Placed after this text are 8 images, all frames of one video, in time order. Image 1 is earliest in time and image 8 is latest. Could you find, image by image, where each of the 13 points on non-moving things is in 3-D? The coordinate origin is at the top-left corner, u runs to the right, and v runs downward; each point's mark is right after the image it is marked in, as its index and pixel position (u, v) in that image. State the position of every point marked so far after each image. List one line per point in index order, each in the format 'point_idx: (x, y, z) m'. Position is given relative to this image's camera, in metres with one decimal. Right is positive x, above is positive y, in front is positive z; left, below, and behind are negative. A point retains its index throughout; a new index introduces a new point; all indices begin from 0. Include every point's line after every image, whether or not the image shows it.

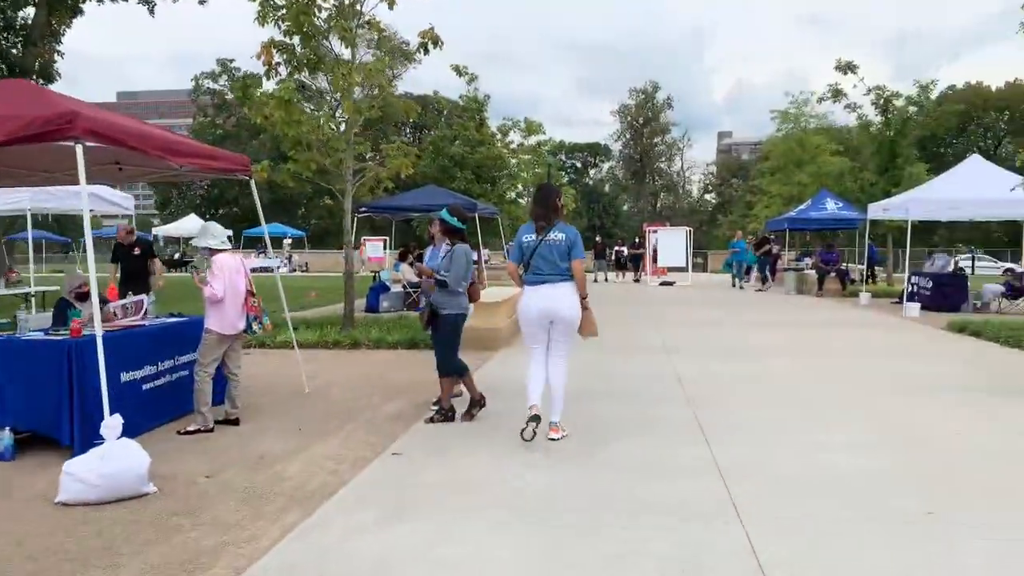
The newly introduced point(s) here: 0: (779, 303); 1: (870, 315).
0: (+5.8, -0.3, +17.5) m
1: (+6.6, -0.5, +14.9) m
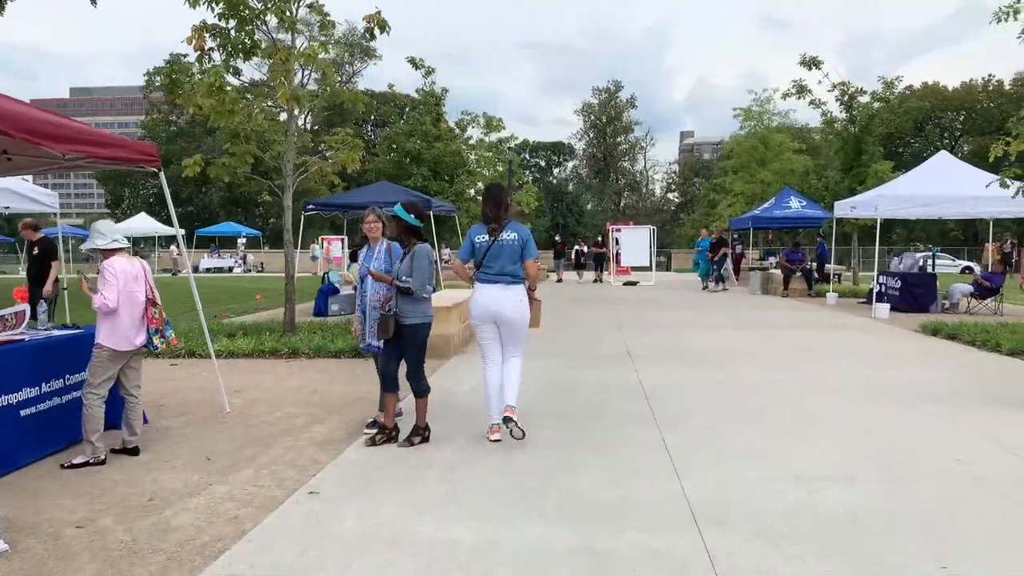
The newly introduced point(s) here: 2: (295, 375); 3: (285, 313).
0: (+4.9, -0.3, +17.0) m
1: (+5.8, -0.5, +14.4) m
2: (-2.2, -0.9, +8.3) m
3: (-3.1, -0.3, +11.1) m
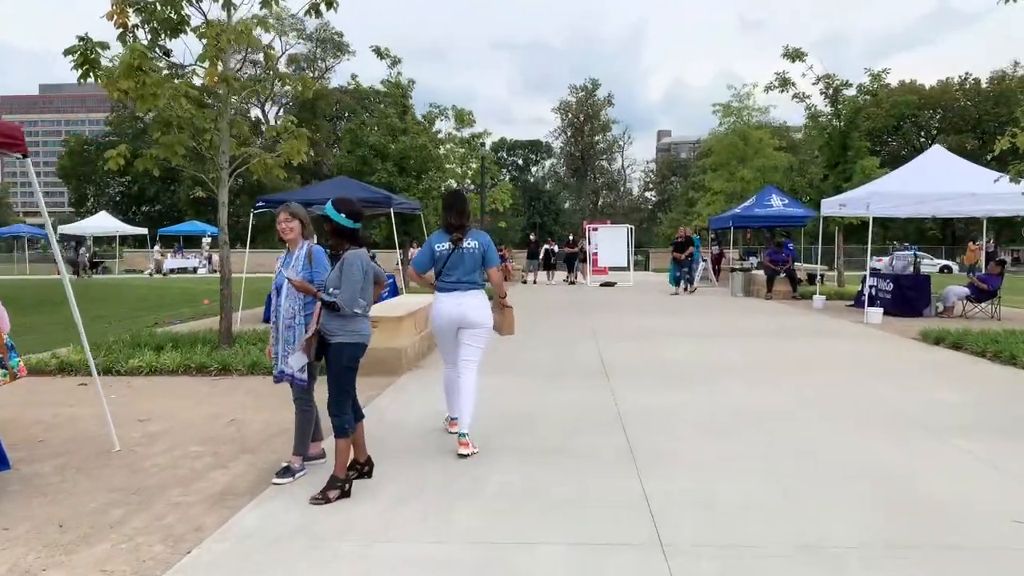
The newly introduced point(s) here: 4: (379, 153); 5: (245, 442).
0: (+4.3, -0.4, +16.0) m
1: (+5.3, -0.5, +13.5) m
2: (-2.6, -1.0, +7.2) m
3: (-3.5, -0.4, +9.9) m
4: (-3.2, +3.2, +19.4) m
5: (-1.8, -1.0, +5.5) m
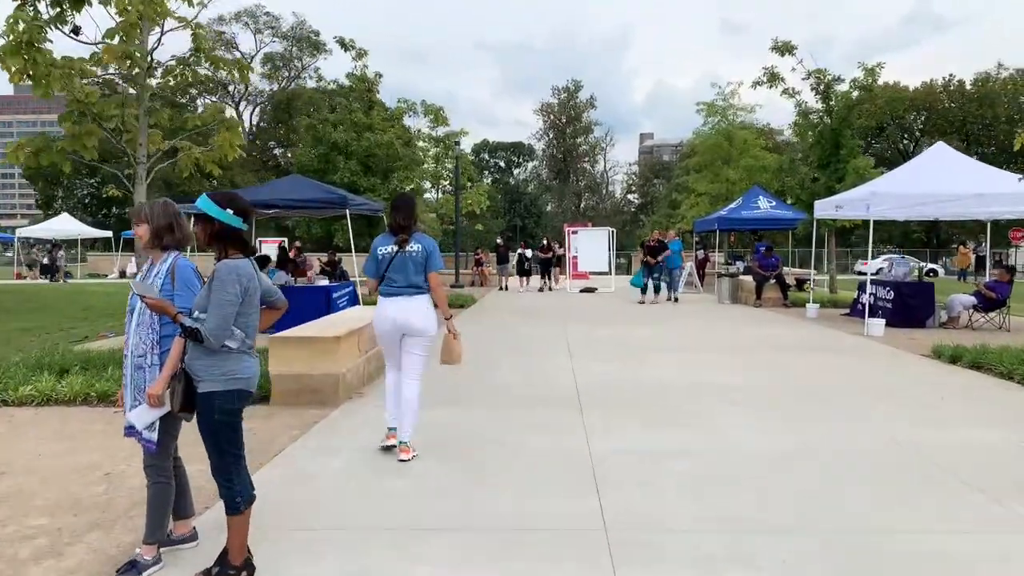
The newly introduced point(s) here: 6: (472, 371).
0: (+3.7, -0.5, +14.9) m
1: (+4.8, -0.7, +12.4) m
2: (-3.0, -1.1, +5.9) m
3: (-3.9, -0.5, +8.6) m
4: (-3.8, +3.1, +18.2) m
5: (-2.1, -1.2, +4.2) m
6: (-0.4, -0.9, +8.7) m
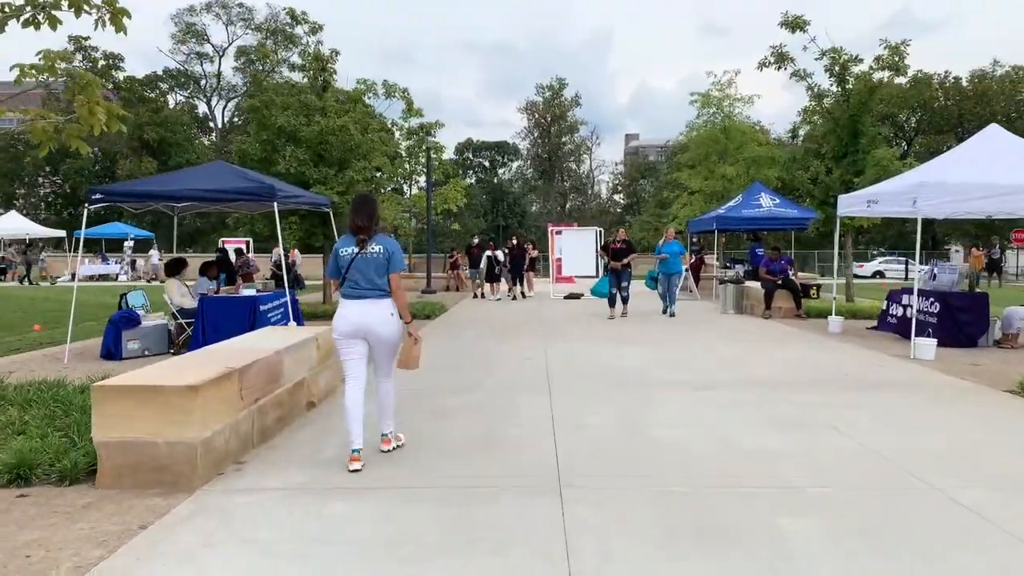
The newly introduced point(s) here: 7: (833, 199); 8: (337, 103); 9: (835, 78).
0: (+3.3, -0.7, +12.7) m
1: (+4.4, -0.8, +10.1) m
2: (-3.2, -1.2, +3.6) m
3: (-4.3, -0.7, +6.2) m
4: (-4.3, +2.9, +15.8) m
5: (-2.4, -1.3, +1.9) m
6: (-0.8, -1.1, +6.4) m
7: (+6.6, +1.8, +16.6) m
8: (-3.5, +3.7, +16.4) m
9: (+6.6, +4.3, +16.6) m
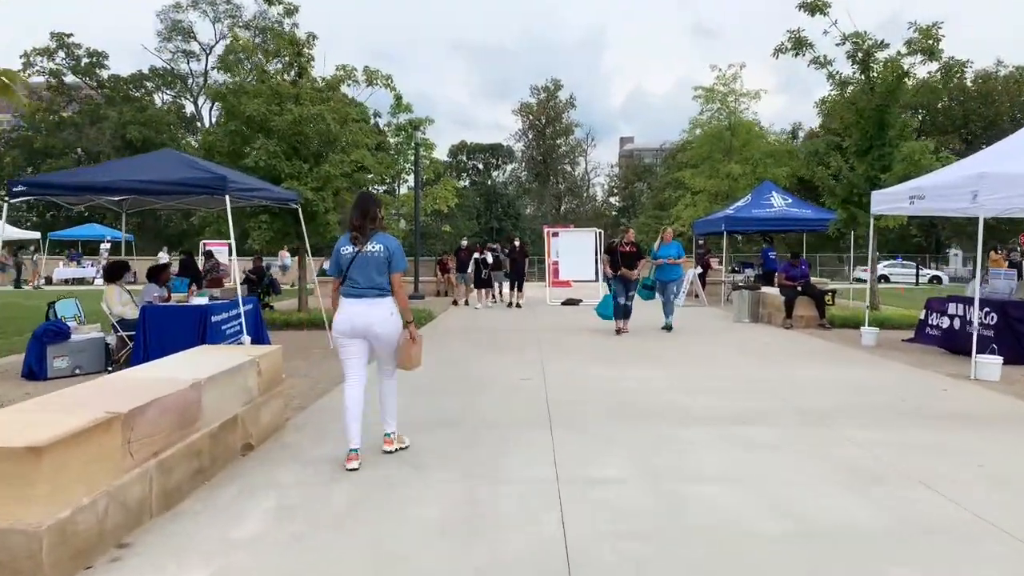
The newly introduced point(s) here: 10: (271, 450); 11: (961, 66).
0: (+3.2, -0.8, +11.2) m
1: (+4.3, -0.9, +8.7) m
2: (-3.3, -1.3, +2.1) m
3: (-4.3, -0.8, +4.7) m
4: (-4.4, +2.8, +14.3) m
5: (-2.4, -1.4, +0.4) m
6: (-0.8, -1.1, +4.9) m
7: (+6.5, +1.7, +15.2) m
8: (-3.6, +3.6, +14.9) m
9: (+6.5, +4.2, +15.2) m
10: (-1.6, -1.1, +5.5) m
11: (+8.2, +4.1, +14.9) m
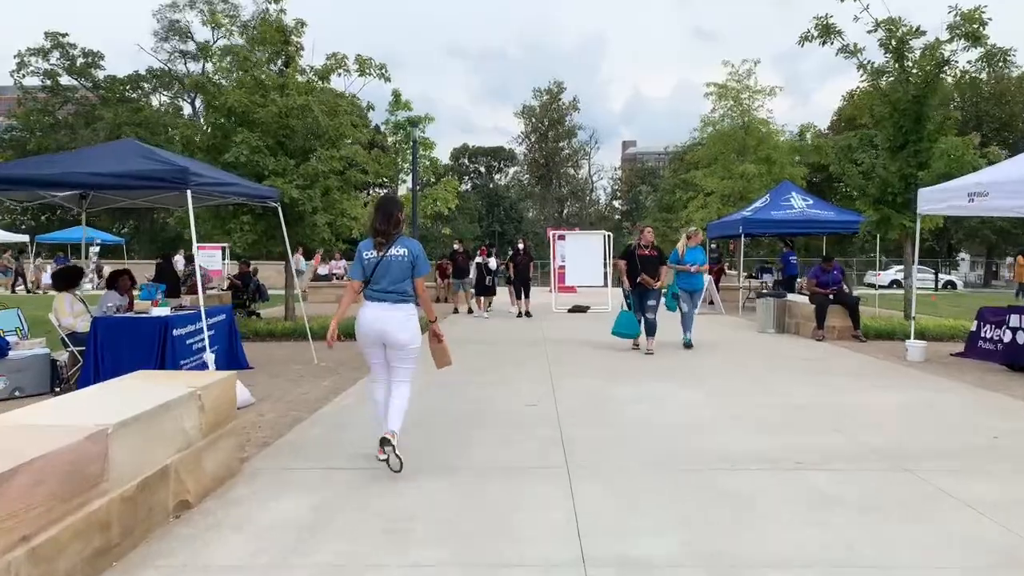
0: (+3.3, -0.9, +10.0) m
1: (+4.4, -1.0, +7.5) m
2: (-3.2, -1.3, +0.9) m
3: (-4.3, -0.8, +3.6) m
4: (-4.3, +2.7, +13.1) m
5: (-2.4, -1.4, -0.8) m
6: (-0.8, -1.2, +3.8) m
7: (+6.6, +1.6, +14.0) m
8: (-3.6, +3.5, +13.7) m
9: (+6.6, +4.0, +14.0) m
10: (-1.6, -1.2, +4.3) m
11: (+8.3, +3.9, +13.7) m
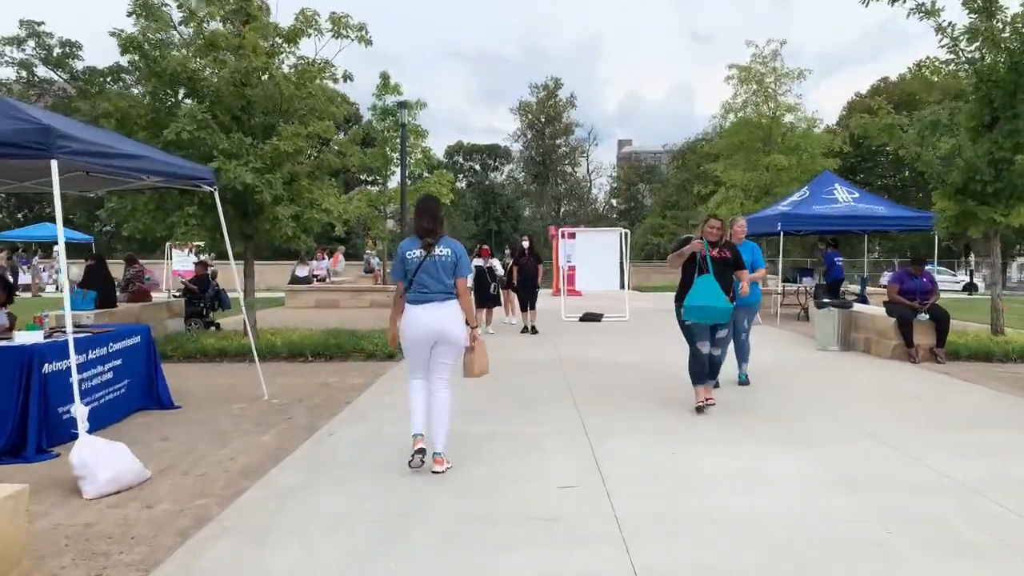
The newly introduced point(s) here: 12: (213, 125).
0: (+3.4, -1.0, +7.6) m
1: (+4.5, -1.1, +5.1) m
2: (-3.0, -1.5, -1.6) m
3: (-4.1, -0.9, +1.1) m
4: (-4.2, +2.6, +10.7) m
5: (-2.1, -1.5, -3.2) m
6: (-0.6, -1.3, +1.3) m
7: (+6.7, +1.5, +11.6) m
8: (-3.4, +3.4, +11.3) m
9: (+6.7, +3.9, +11.6) m
10: (-1.4, -1.3, +1.9) m
11: (+8.4, +3.8, +11.3) m
12: (-3.8, +2.1, +10.5) m
